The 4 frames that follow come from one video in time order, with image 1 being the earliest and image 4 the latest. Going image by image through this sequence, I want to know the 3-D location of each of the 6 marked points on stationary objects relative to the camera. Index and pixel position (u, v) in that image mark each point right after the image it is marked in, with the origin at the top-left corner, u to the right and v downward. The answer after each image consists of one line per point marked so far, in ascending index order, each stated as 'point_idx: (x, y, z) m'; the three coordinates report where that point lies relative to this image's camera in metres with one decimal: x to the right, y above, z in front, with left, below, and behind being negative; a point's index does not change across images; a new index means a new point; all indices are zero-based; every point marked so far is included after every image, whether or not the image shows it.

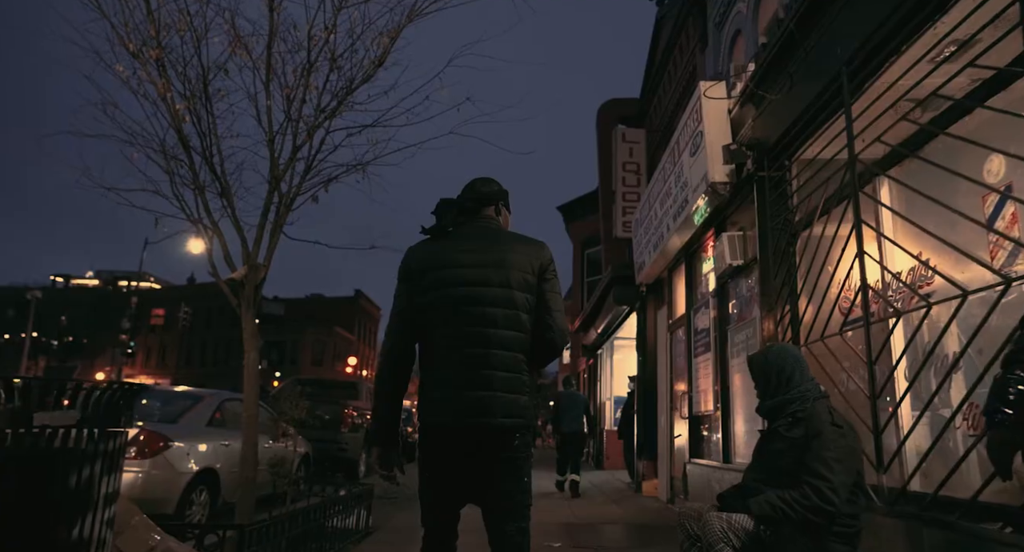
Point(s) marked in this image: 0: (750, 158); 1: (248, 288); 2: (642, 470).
0: (+2.3, +1.1, +6.8) m
1: (-2.2, -0.1, +5.9) m
2: (+2.1, -3.2, +11.4) m
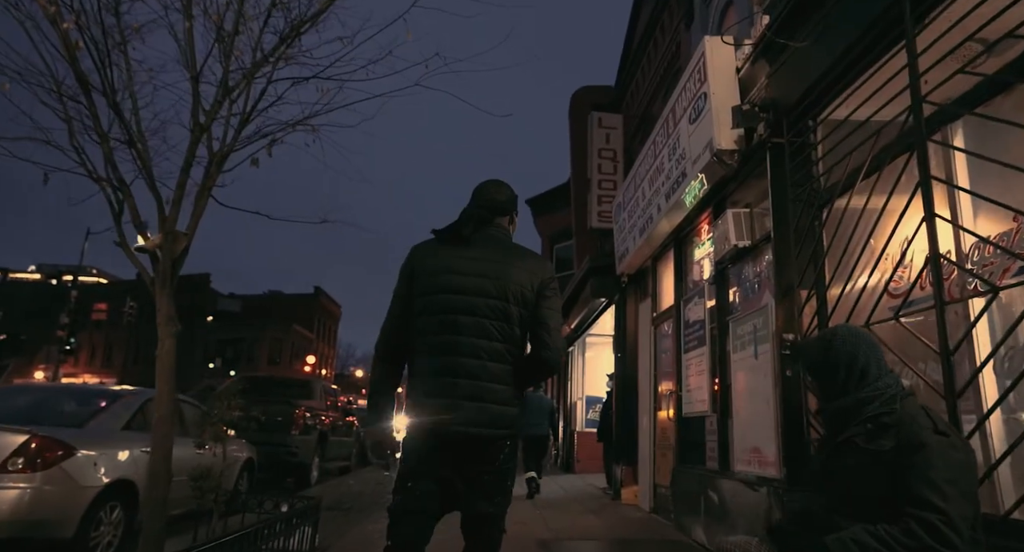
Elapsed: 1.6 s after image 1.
0: (+2.1, +1.3, +5.9) m
1: (-2.4, +0.1, +4.8) m
2: (+1.6, -3.0, +10.5) m
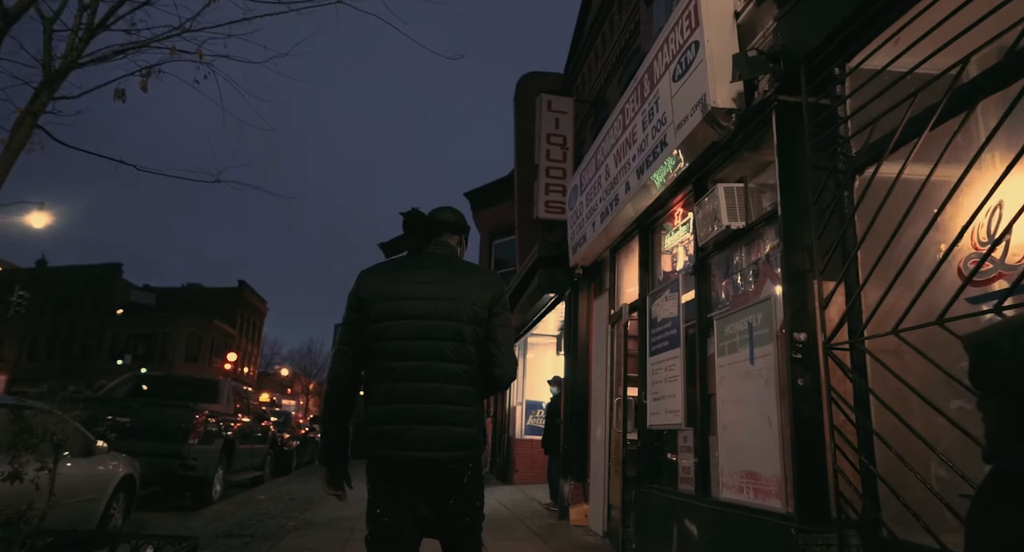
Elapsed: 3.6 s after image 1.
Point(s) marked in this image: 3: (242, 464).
0: (+1.8, +1.4, +4.9) m
1: (-2.6, +0.3, +3.3) m
2: (+0.8, -2.9, +9.4) m
3: (-4.6, -3.2, +12.0) m
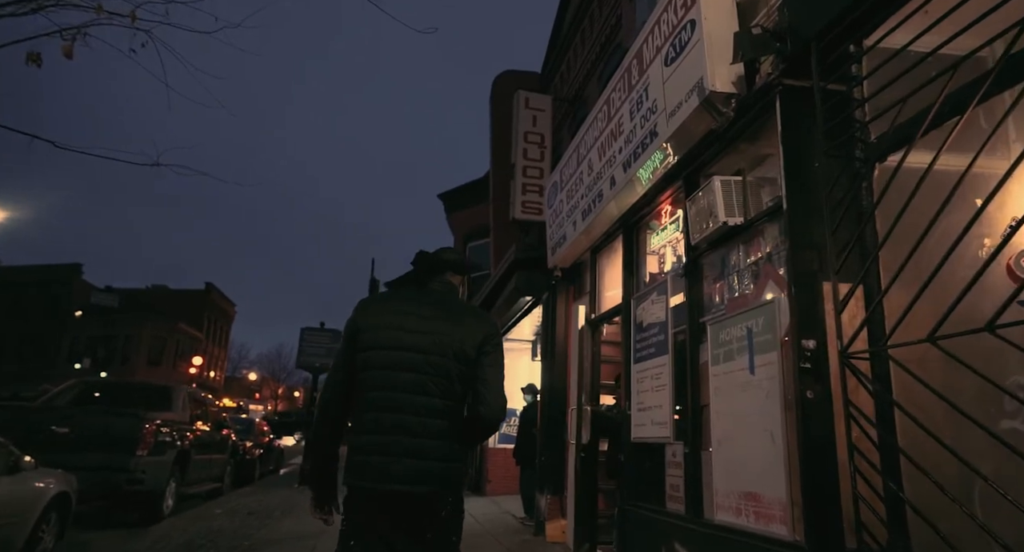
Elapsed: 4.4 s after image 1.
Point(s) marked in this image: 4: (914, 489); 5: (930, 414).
0: (+1.6, +1.4, +4.4) m
1: (-2.7, +0.3, +2.7) m
2: (+0.4, -2.9, +8.9) m
3: (-5.1, -3.2, +11.3) m
4: (+2.0, -1.1, +3.5) m
5: (+2.1, -0.7, +3.5) m
